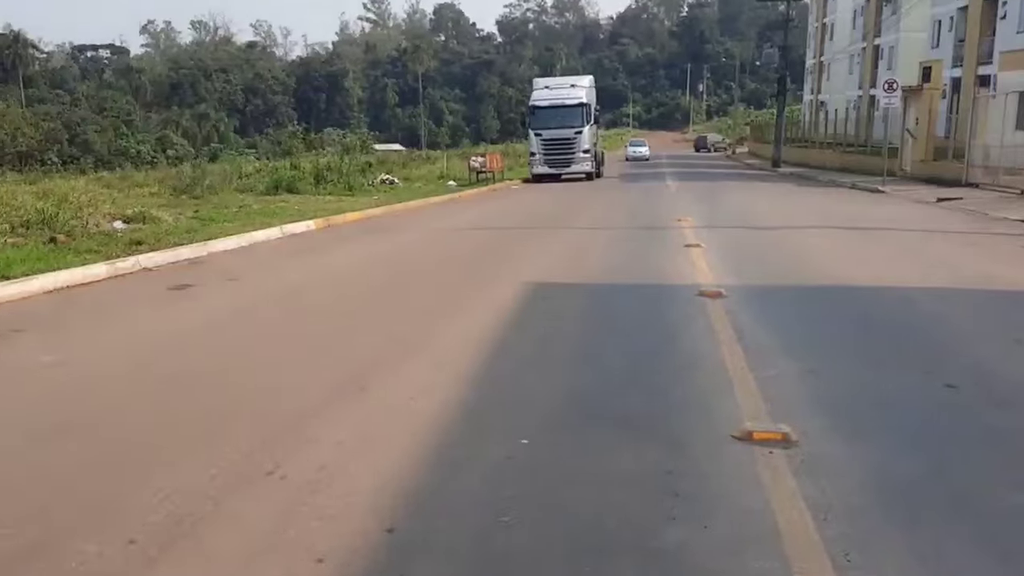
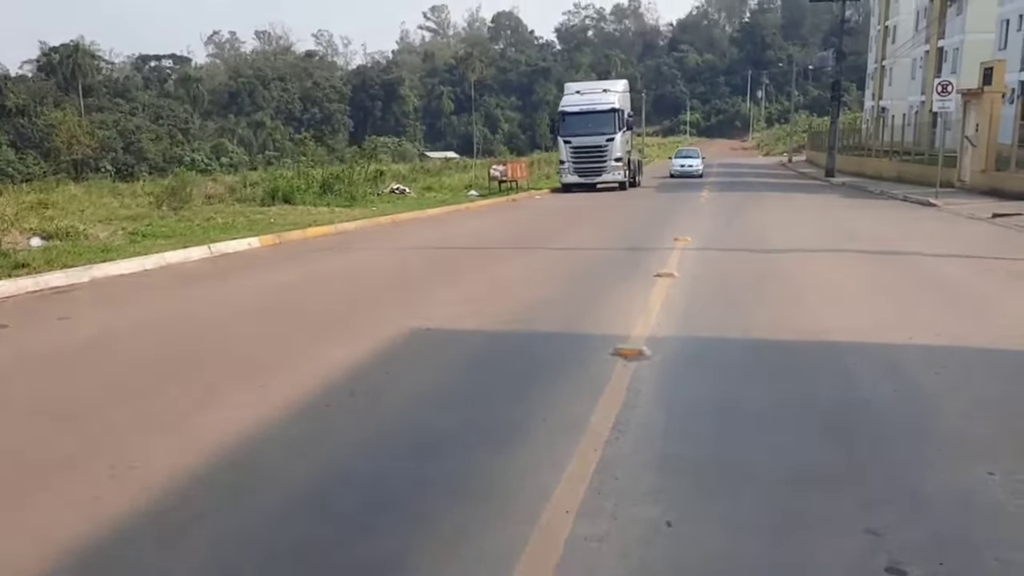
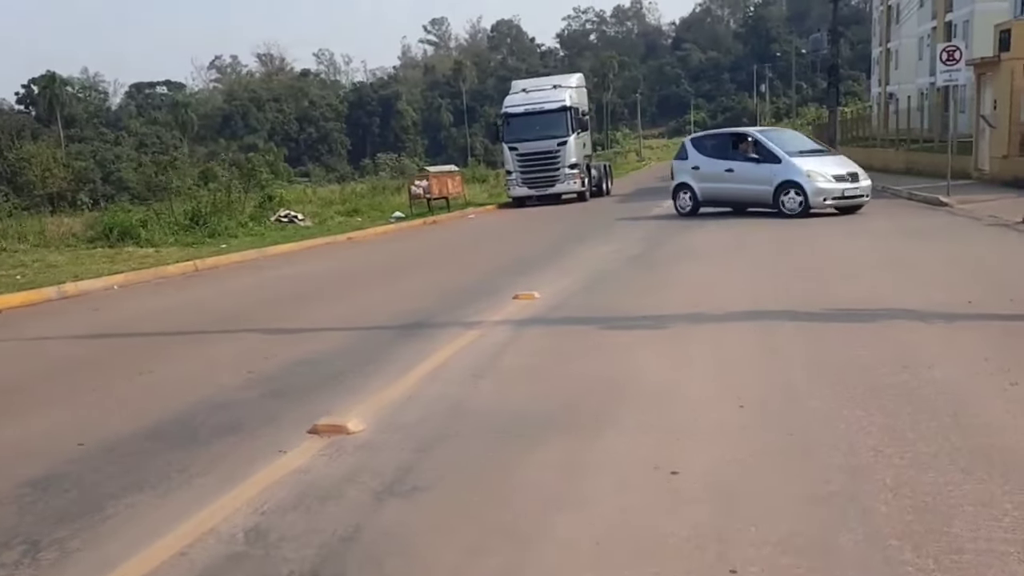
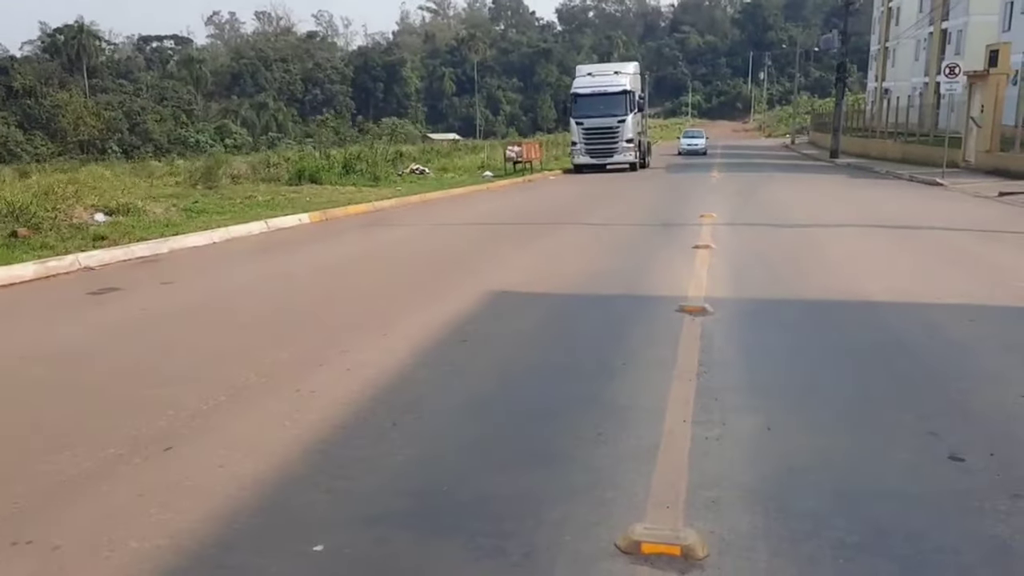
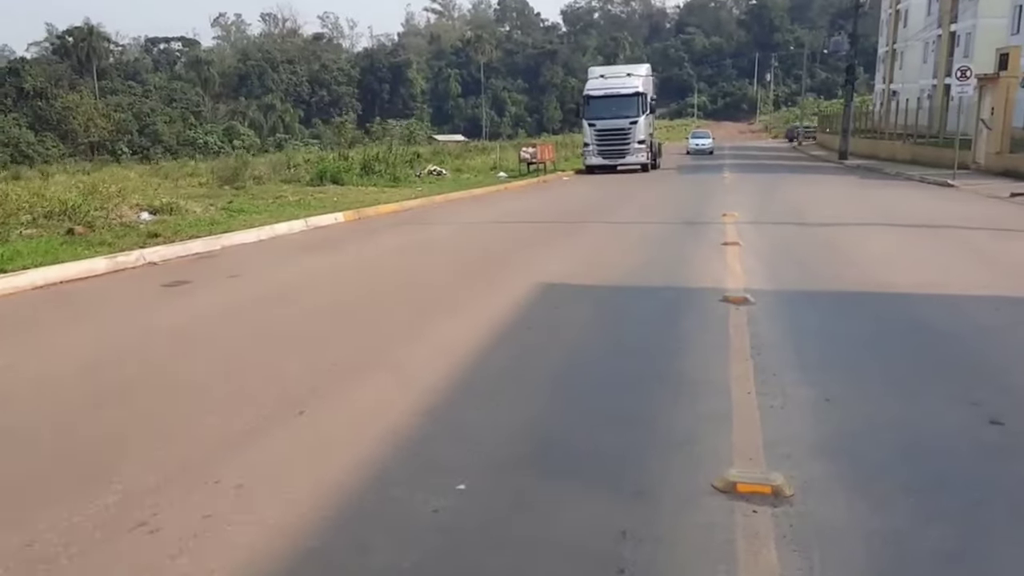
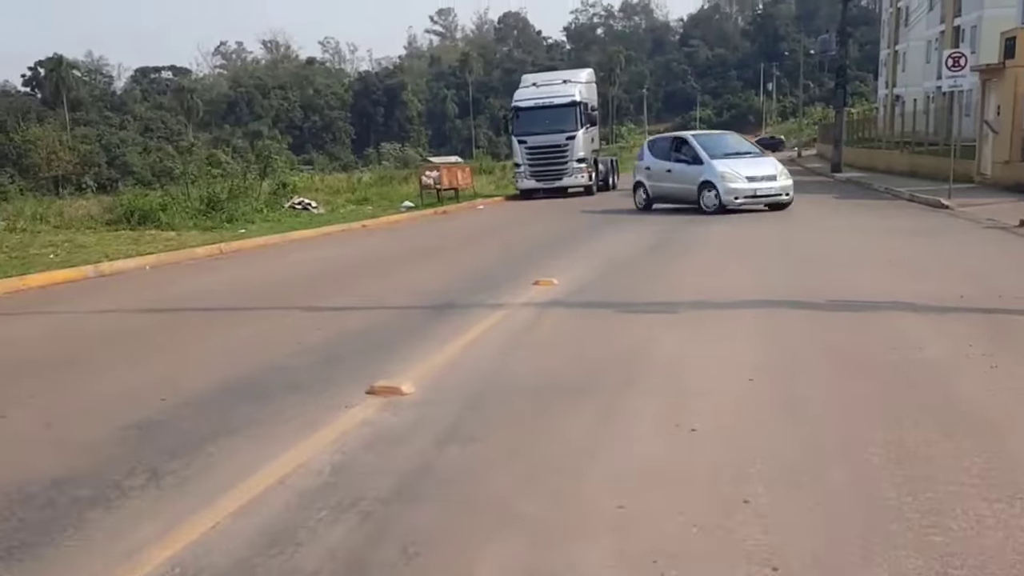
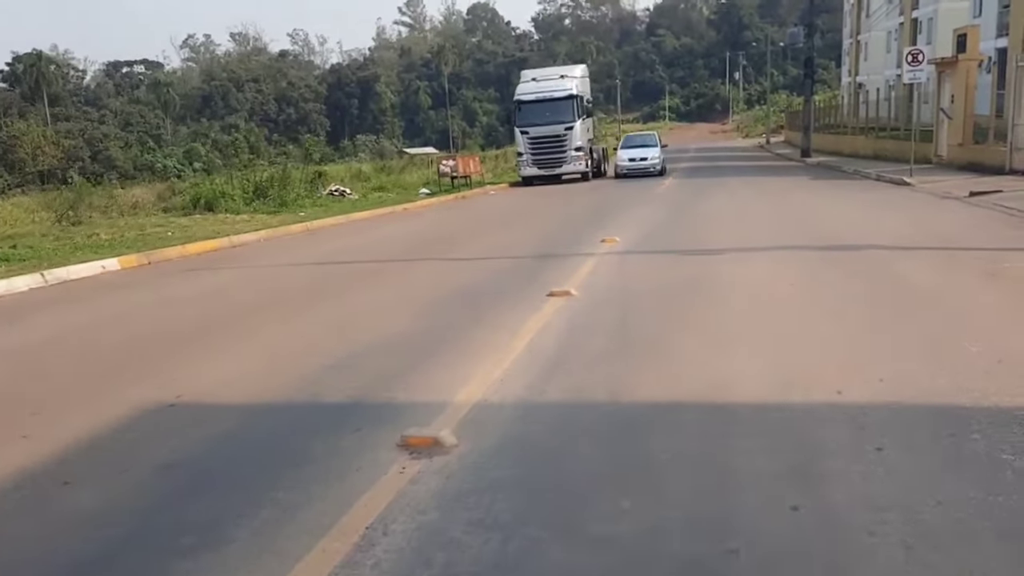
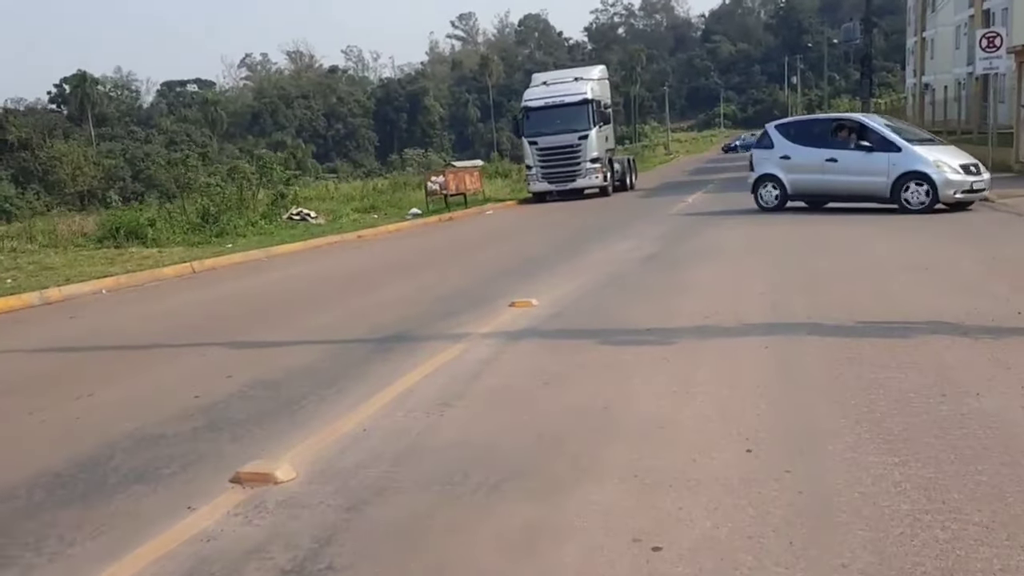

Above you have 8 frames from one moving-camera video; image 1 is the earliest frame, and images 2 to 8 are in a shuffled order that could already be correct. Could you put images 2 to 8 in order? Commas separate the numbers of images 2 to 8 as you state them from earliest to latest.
5, 4, 2, 7, 6, 3, 8
